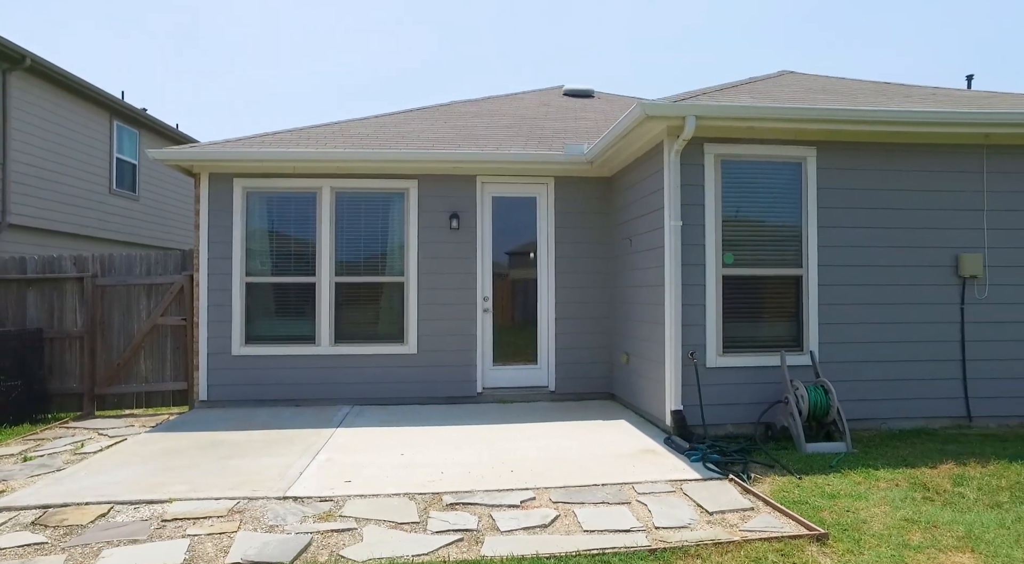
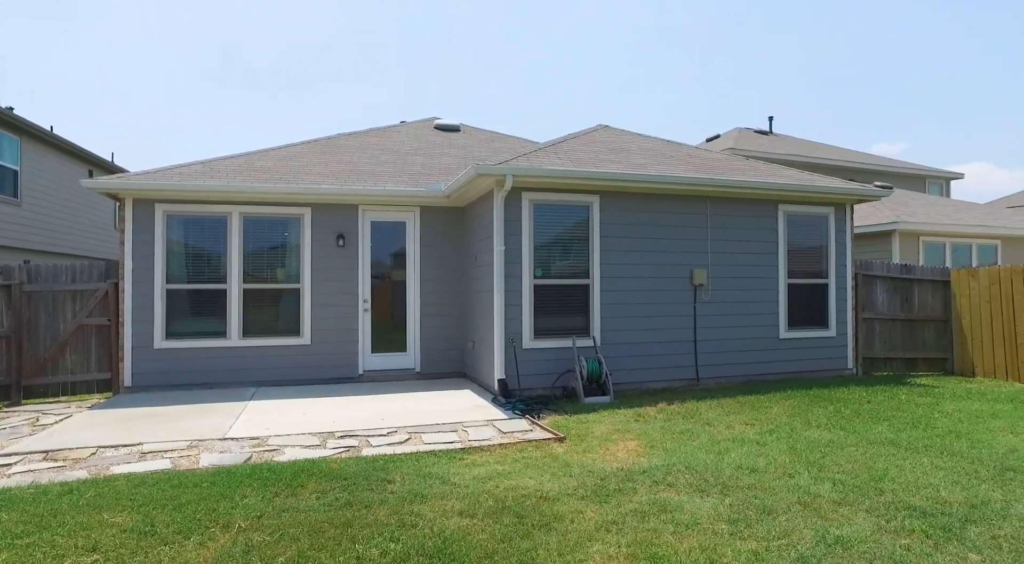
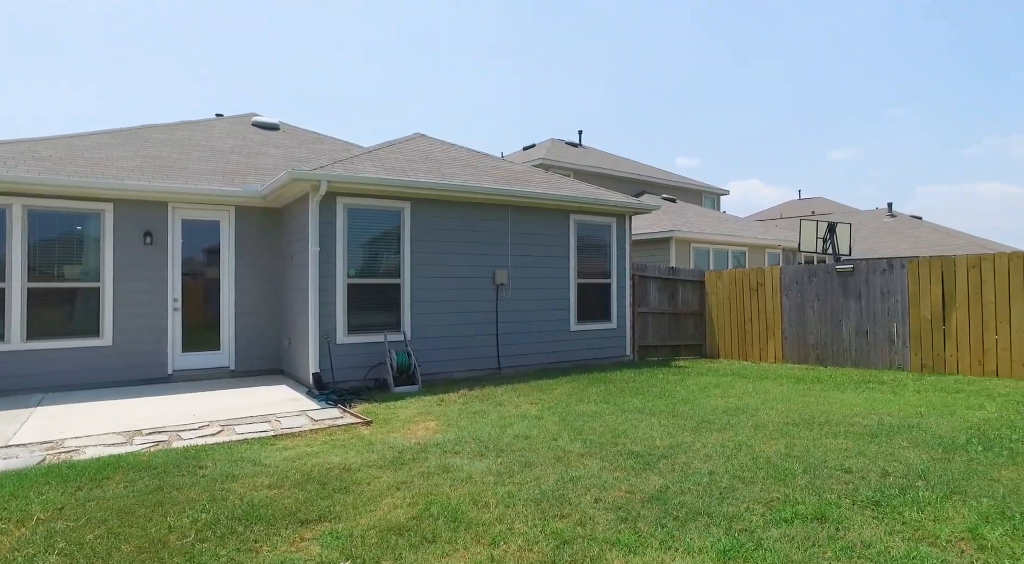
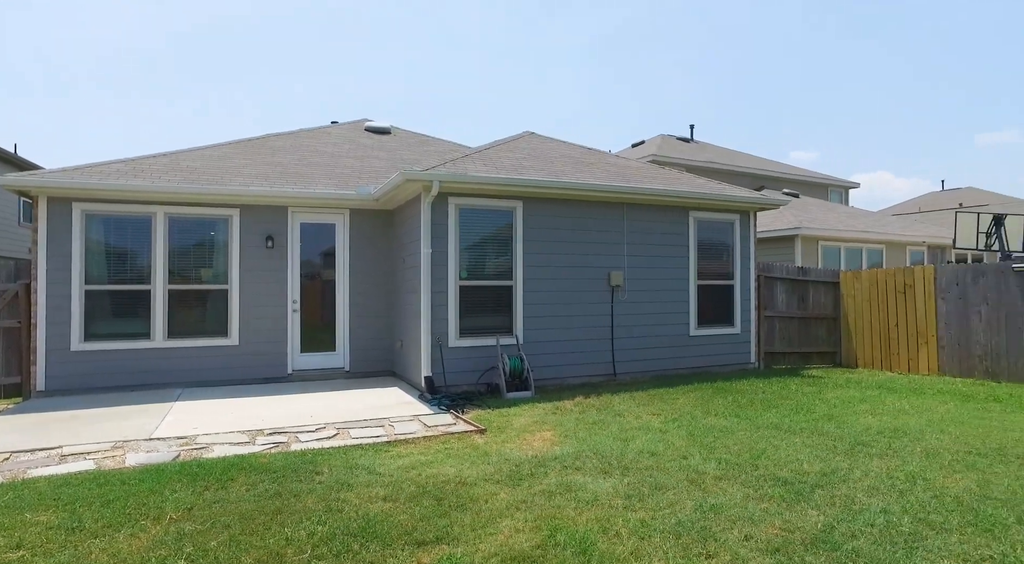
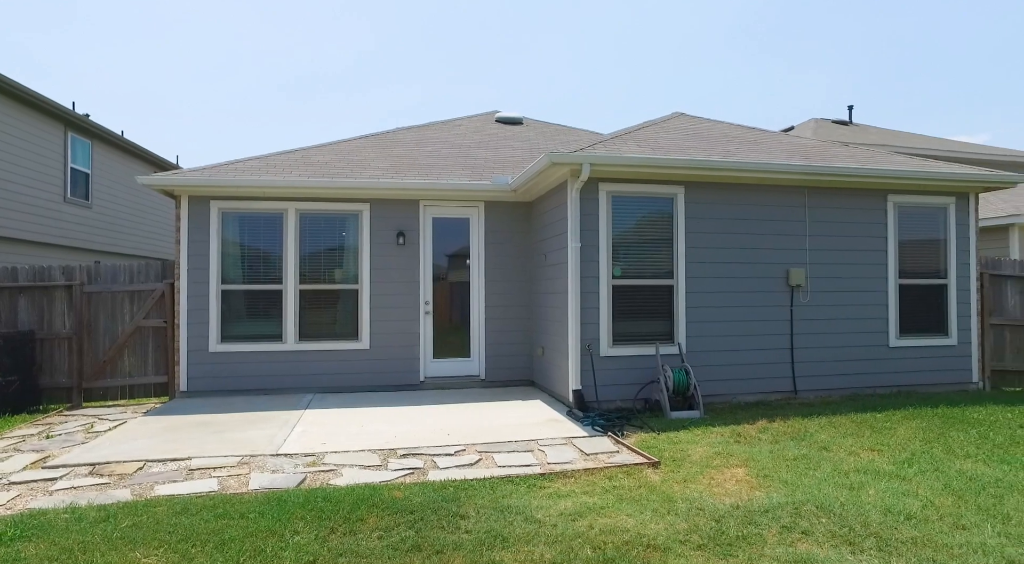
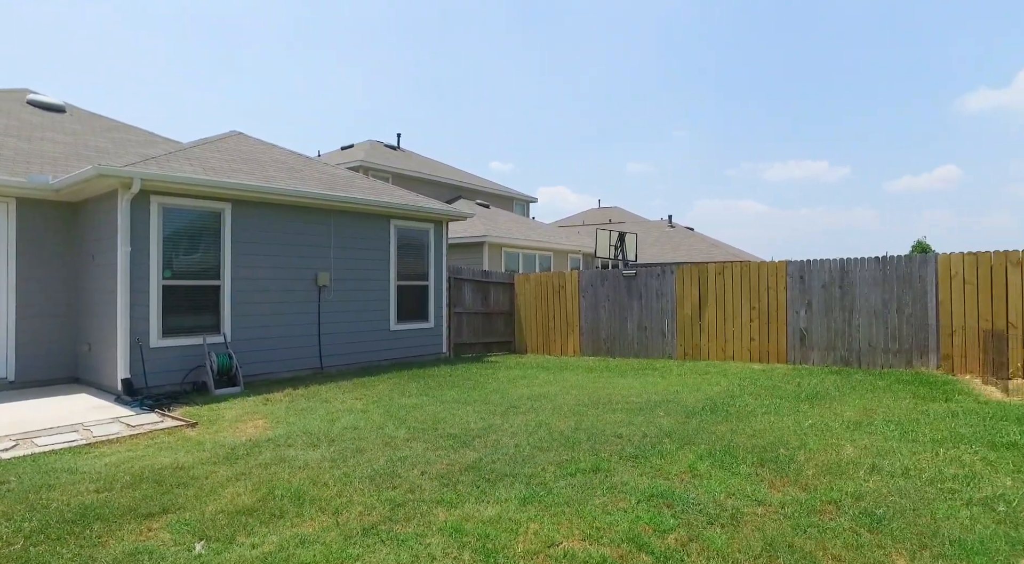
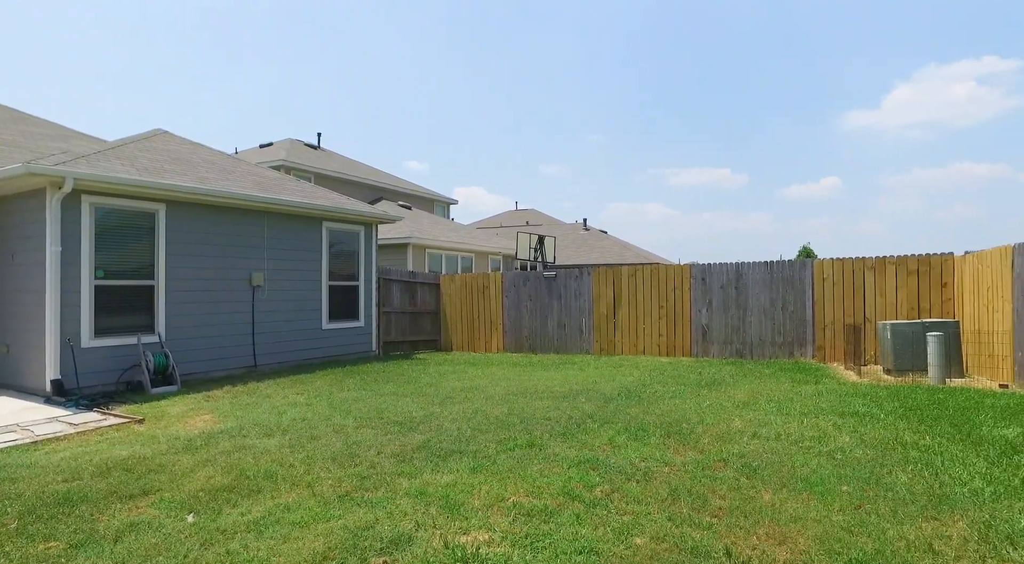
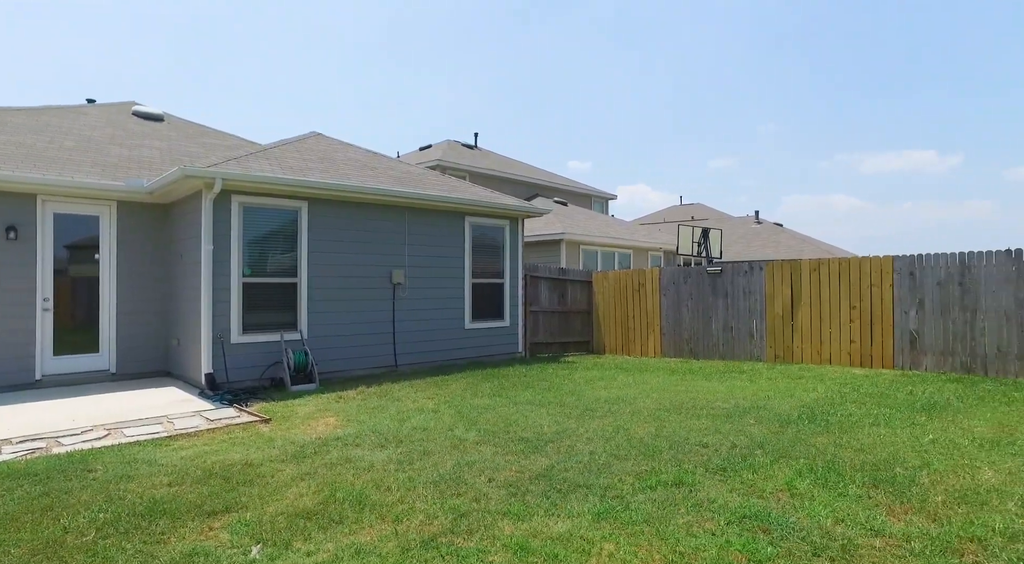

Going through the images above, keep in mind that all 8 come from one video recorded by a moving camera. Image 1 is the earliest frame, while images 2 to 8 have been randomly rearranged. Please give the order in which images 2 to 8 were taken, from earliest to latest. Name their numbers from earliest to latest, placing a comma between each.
5, 2, 4, 3, 8, 6, 7
